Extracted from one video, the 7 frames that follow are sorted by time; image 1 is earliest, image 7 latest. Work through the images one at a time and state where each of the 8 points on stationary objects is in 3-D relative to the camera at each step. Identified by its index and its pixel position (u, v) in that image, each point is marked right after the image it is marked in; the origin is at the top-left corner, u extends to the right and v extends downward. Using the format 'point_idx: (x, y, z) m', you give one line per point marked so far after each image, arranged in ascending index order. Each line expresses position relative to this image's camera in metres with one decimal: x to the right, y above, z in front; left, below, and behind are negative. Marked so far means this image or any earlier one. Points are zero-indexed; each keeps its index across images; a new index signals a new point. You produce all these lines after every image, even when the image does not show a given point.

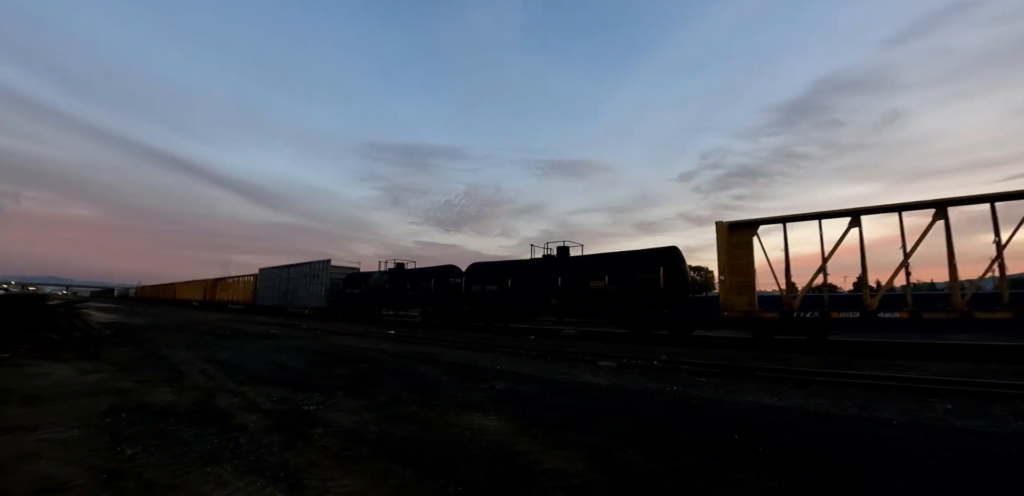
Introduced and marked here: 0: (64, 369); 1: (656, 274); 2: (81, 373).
0: (-9.2, -2.5, +9.0) m
1: (+5.4, -1.0, +16.0) m
2: (-8.4, -2.4, +8.6) m
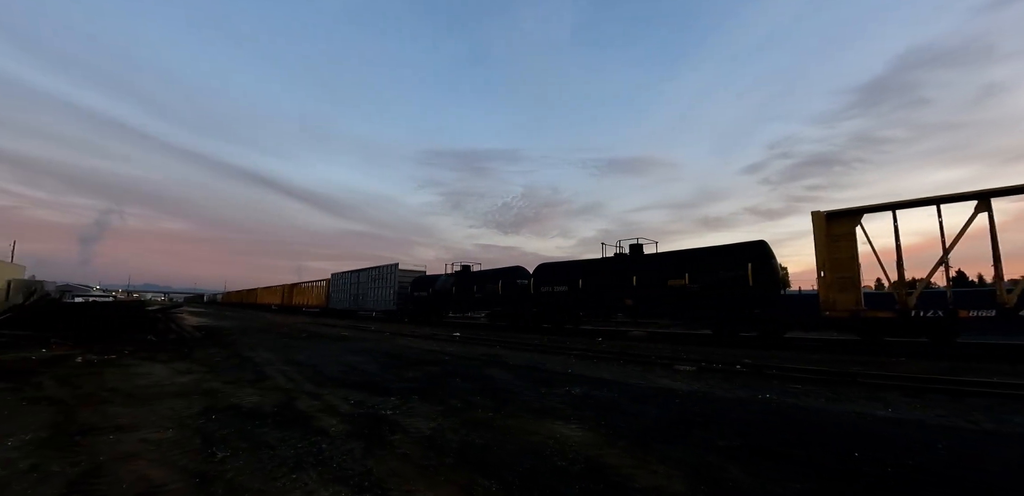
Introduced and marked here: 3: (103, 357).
0: (-7.5, -2.6, +9.5) m
1: (+7.8, -0.8, +14.6) m
2: (-6.8, -2.6, +9.0) m
3: (-10.4, -2.8, +11.3) m
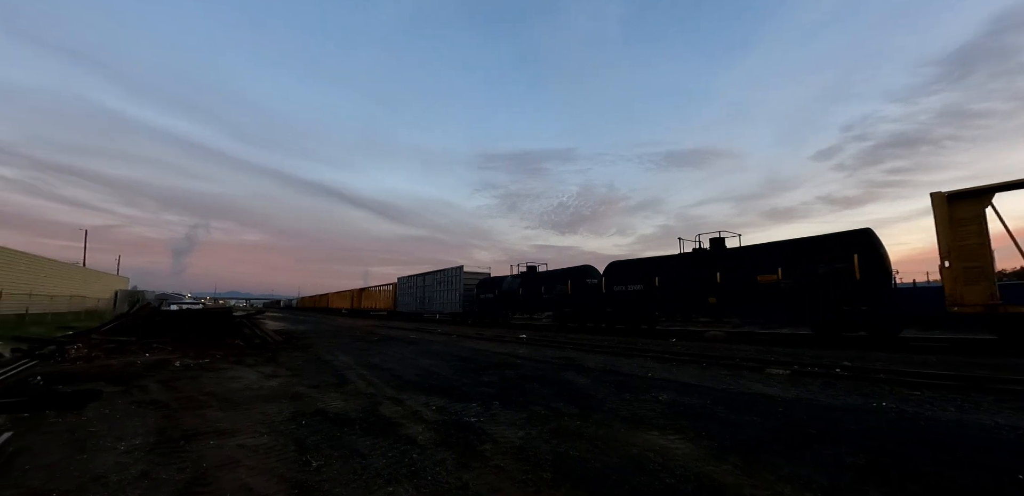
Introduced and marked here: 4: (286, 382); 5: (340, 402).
0: (-5.8, -2.8, +9.8) m
1: (+9.9, -0.5, +13.0) m
2: (-5.2, -2.7, +9.2) m
3: (-8.4, -3.0, +11.9) m
4: (-4.5, -2.7, +8.7) m
5: (-2.9, -2.6, +7.4) m
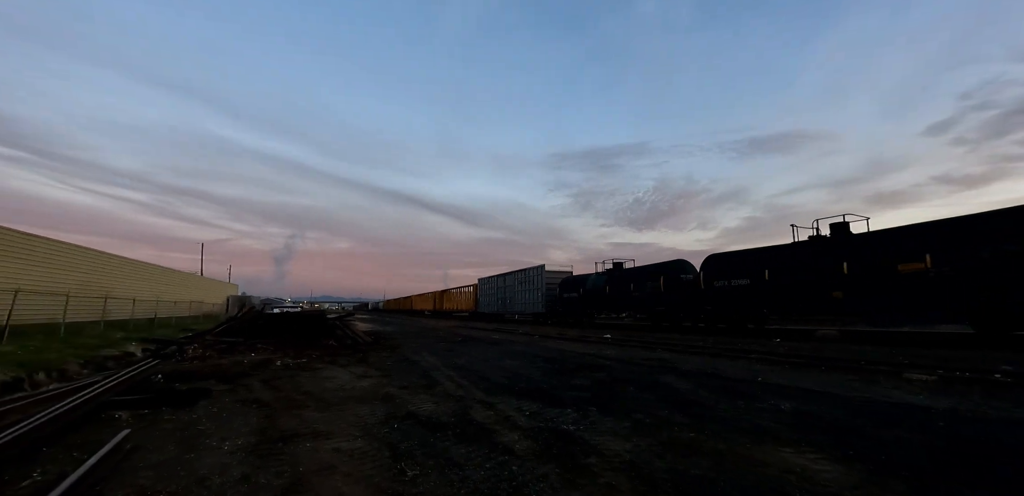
0: (-3.8, -2.8, +10.0) m
1: (+12.2, +0.1, +10.6) m
2: (-3.2, -2.7, +9.2) m
3: (-6.0, -3.2, +12.5) m
4: (-2.6, -2.7, +8.7) m
5: (-1.3, -2.5, +7.1) m
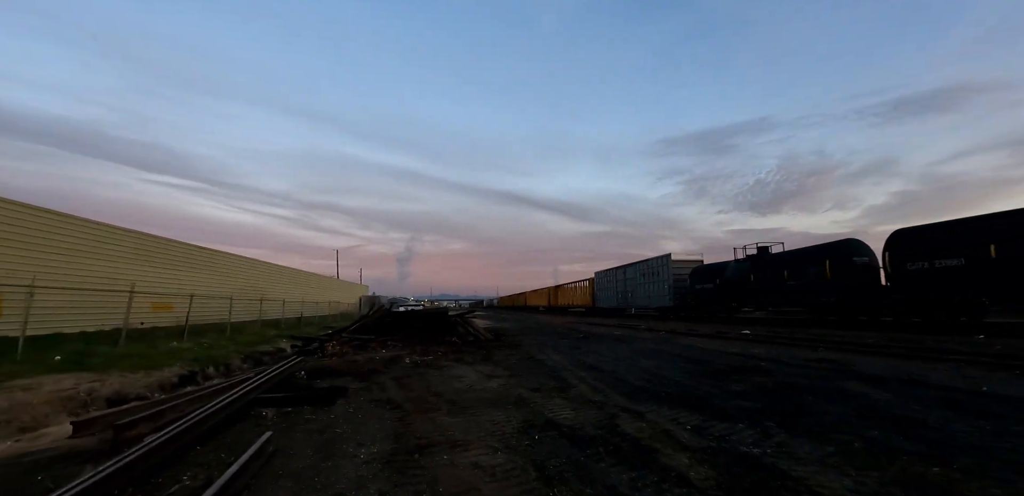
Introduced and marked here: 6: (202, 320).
0: (-0.9, -2.7, +9.6) m
1: (+14.6, +1.0, +6.4) m
2: (-0.6, -2.6, +8.7) m
3: (-2.4, -3.1, +12.6) m
4: (-0.1, -2.5, +8.1) m
5: (+0.8, -2.3, +6.2) m
6: (-12.0, -2.8, +16.9) m
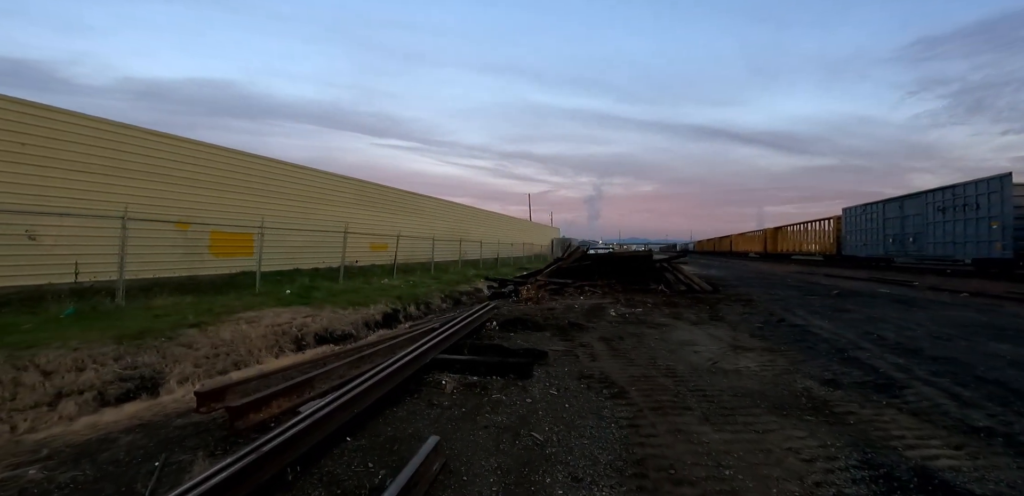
0: (+3.0, -1.4, +7.0) m
1: (+15.8, +1.6, -2.5) m
2: (+3.0, -1.4, +6.1) m
3: (+2.8, -1.5, +10.4) m
4: (+3.1, -1.4, +5.3) m
5: (+3.2, -1.5, +3.2) m
6: (-4.3, -0.5, +18.1) m
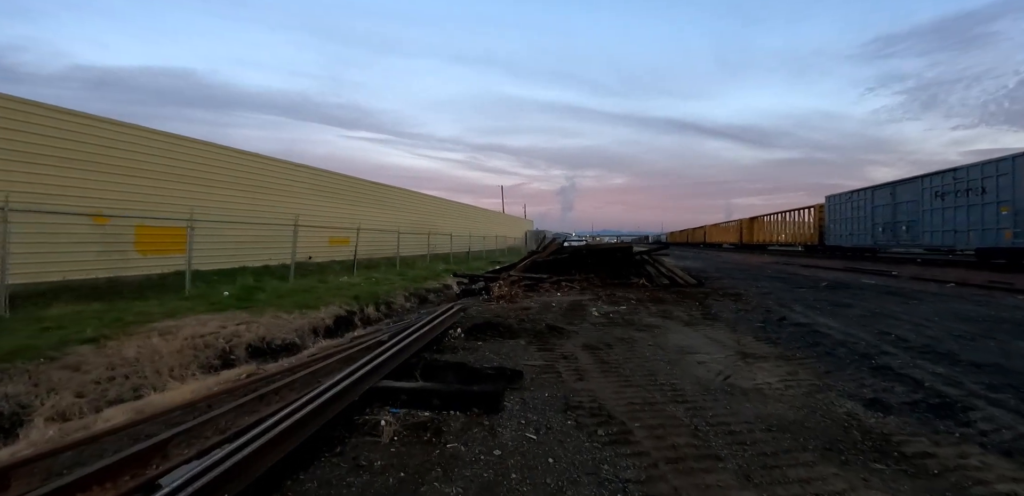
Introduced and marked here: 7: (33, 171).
0: (+2.6, -1.3, +6.0) m
1: (+15.9, +1.7, -2.8) m
2: (+2.6, -1.3, +5.1) m
3: (+2.2, -1.3, +9.4) m
4: (+2.8, -1.3, +4.3) m
5: (+3.0, -1.4, +2.2) m
6: (-5.2, -0.2, +16.8) m
7: (-8.3, +1.3, +7.6) m
